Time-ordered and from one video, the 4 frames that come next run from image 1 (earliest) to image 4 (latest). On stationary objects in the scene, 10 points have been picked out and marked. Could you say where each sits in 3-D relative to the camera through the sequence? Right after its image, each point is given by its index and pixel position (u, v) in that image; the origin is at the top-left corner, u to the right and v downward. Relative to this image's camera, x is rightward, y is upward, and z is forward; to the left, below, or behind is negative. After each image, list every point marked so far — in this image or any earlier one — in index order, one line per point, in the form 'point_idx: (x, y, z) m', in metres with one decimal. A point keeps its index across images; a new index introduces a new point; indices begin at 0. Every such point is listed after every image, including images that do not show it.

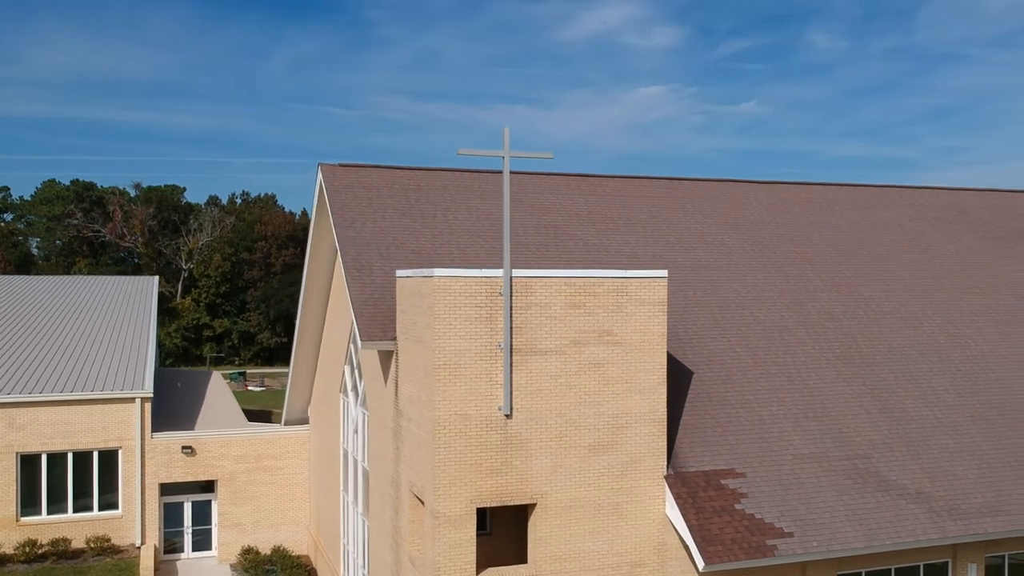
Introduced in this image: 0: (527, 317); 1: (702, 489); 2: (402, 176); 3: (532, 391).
0: (+0.2, -0.4, +13.7) m
1: (+2.8, -2.9, +14.4) m
2: (-2.1, +2.2, +19.5) m
3: (+0.3, -1.4, +13.7) m
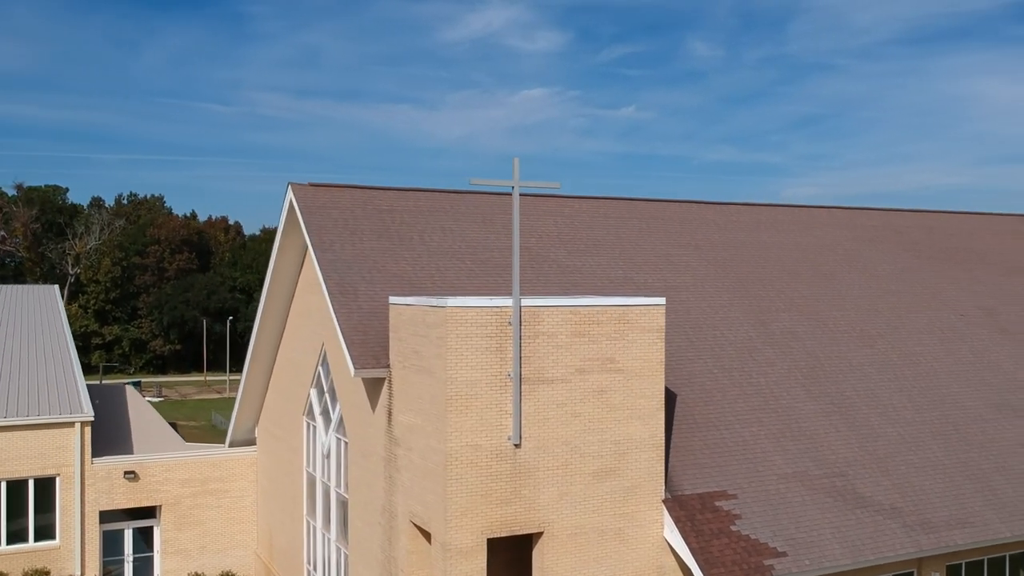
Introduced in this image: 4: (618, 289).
0: (+0.3, -0.8, +13.8) m
1: (+2.8, -3.3, +14.8) m
2: (-2.7, +1.8, +19.2) m
3: (+0.4, -1.8, +13.8) m
4: (+2.0, 0.0, +18.6) m
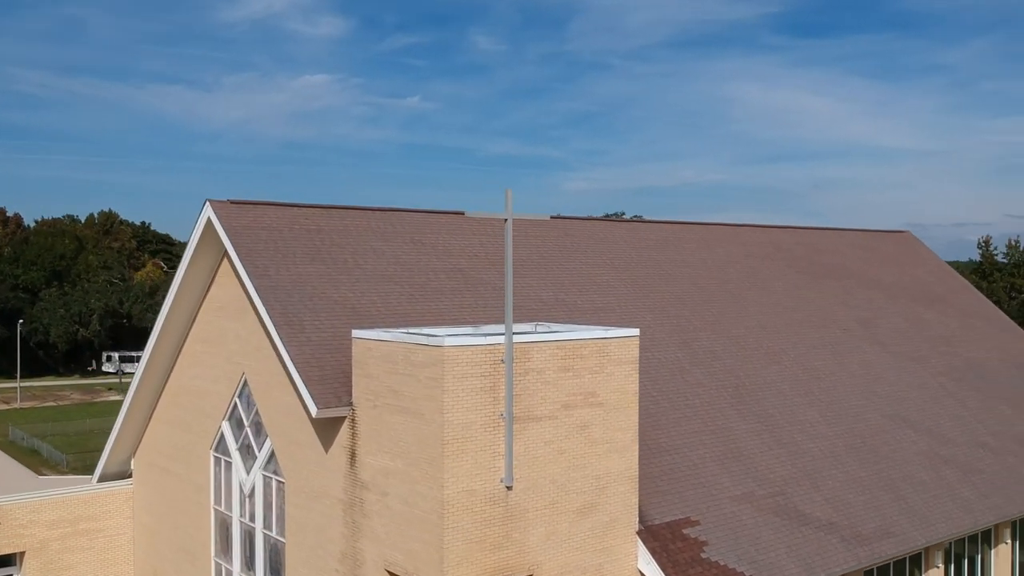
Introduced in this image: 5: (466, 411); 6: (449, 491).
0: (+0.2, -1.3, +13.3) m
1: (+2.4, -3.8, +14.8) m
2: (-3.9, +1.3, +17.9) m
3: (+0.2, -2.3, +13.4) m
4: (+0.8, -0.5, +18.4) m
5: (-0.6, -1.6, +12.7) m
6: (-0.8, -2.6, +12.5) m
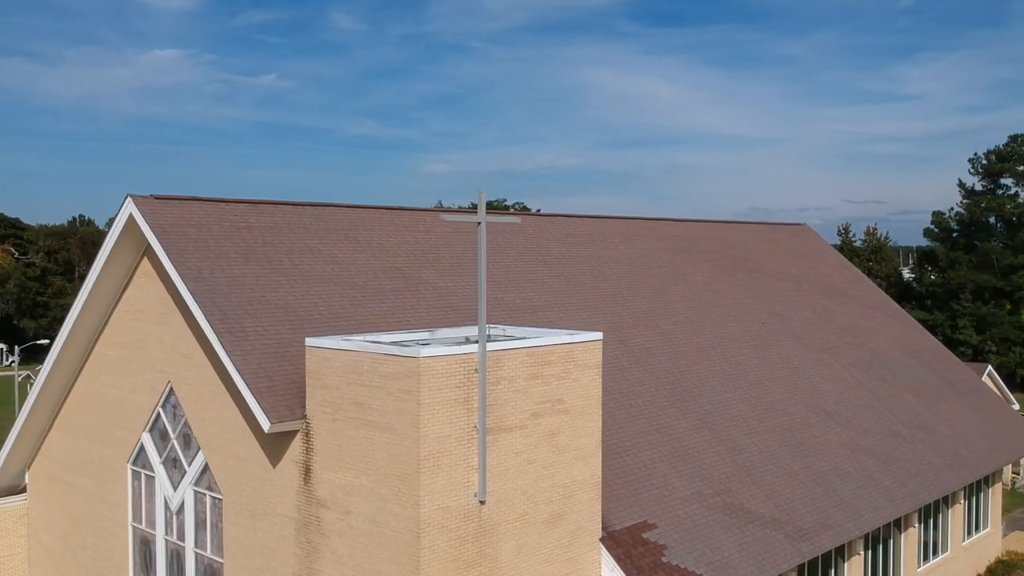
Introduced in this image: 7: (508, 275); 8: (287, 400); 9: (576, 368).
0: (-0.2, -1.4, +12.8) m
1: (+1.8, -3.8, +14.6) m
2: (-4.9, +1.3, +16.8) m
3: (-0.1, -2.4, +12.9) m
4: (-0.3, -0.4, +17.9) m
5: (-0.9, -1.7, +12.1) m
6: (-1.0, -2.6, +11.9) m
7: (-0.1, +0.3, +19.7) m
8: (-3.0, -1.5, +13.4) m
9: (+0.9, -1.1, +13.9) m
